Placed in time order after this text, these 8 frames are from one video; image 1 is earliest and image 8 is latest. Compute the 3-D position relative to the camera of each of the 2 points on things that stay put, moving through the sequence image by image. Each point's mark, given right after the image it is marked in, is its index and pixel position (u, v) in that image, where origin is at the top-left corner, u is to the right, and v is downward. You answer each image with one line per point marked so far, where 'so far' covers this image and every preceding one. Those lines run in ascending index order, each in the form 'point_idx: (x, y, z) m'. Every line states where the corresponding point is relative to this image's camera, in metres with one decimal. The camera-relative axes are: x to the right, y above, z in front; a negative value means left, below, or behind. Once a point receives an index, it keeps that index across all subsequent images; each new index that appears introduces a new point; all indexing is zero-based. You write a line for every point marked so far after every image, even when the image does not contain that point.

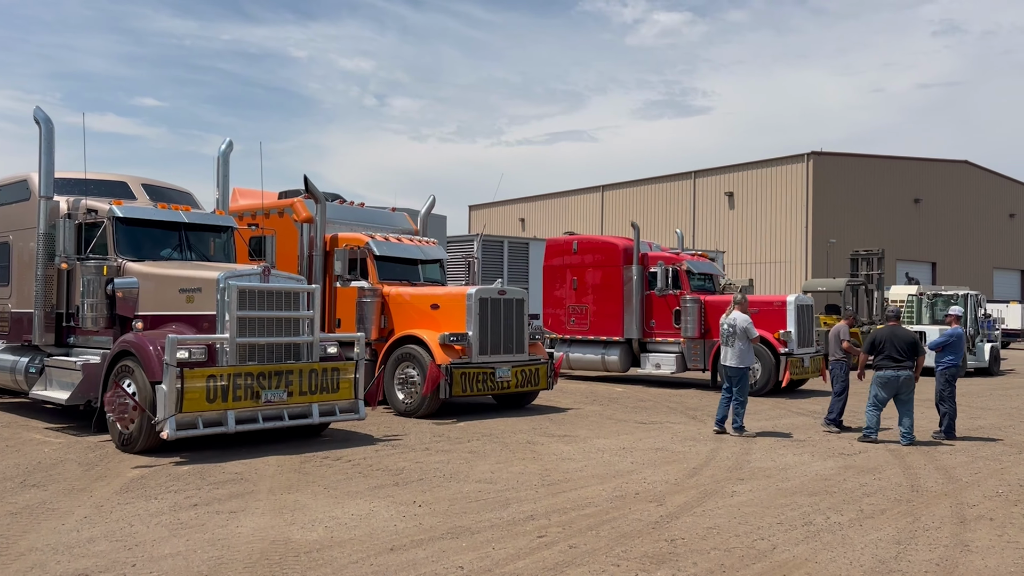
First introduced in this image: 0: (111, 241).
0: (-4.5, +0.5, +9.5) m
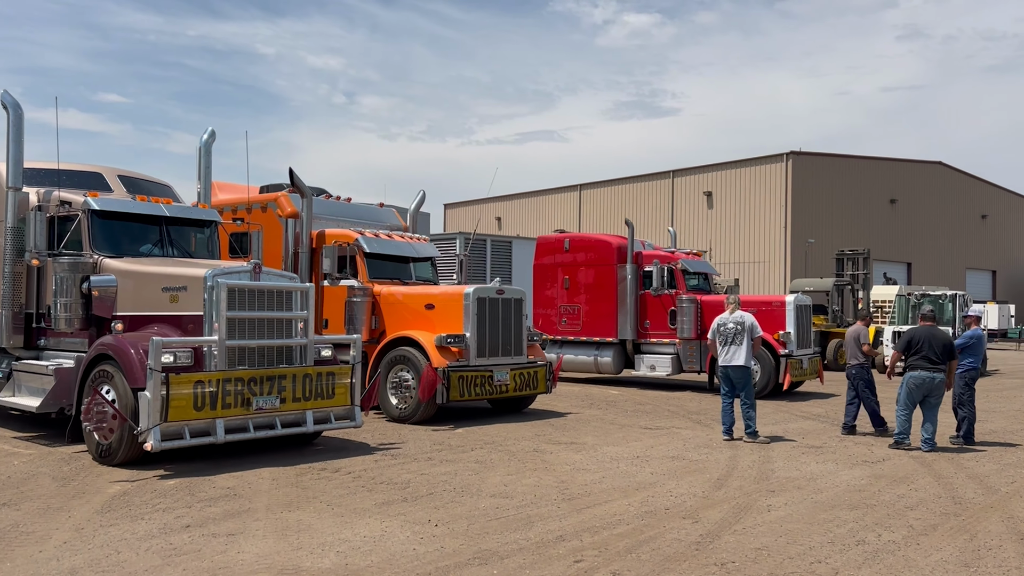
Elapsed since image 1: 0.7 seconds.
0: (-4.4, +0.5, +8.8) m
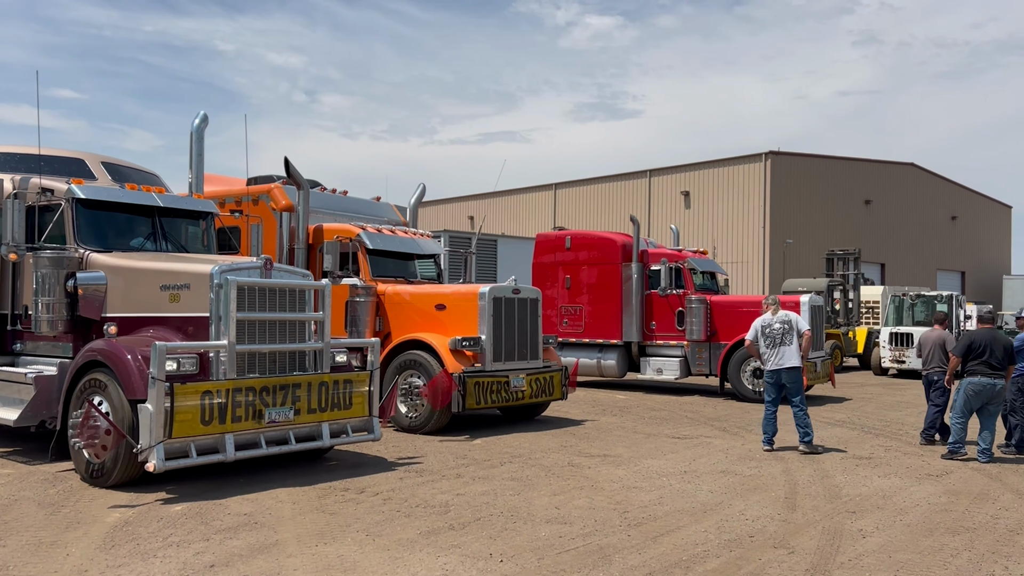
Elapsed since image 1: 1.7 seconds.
0: (-4.1, +0.5, +7.9) m
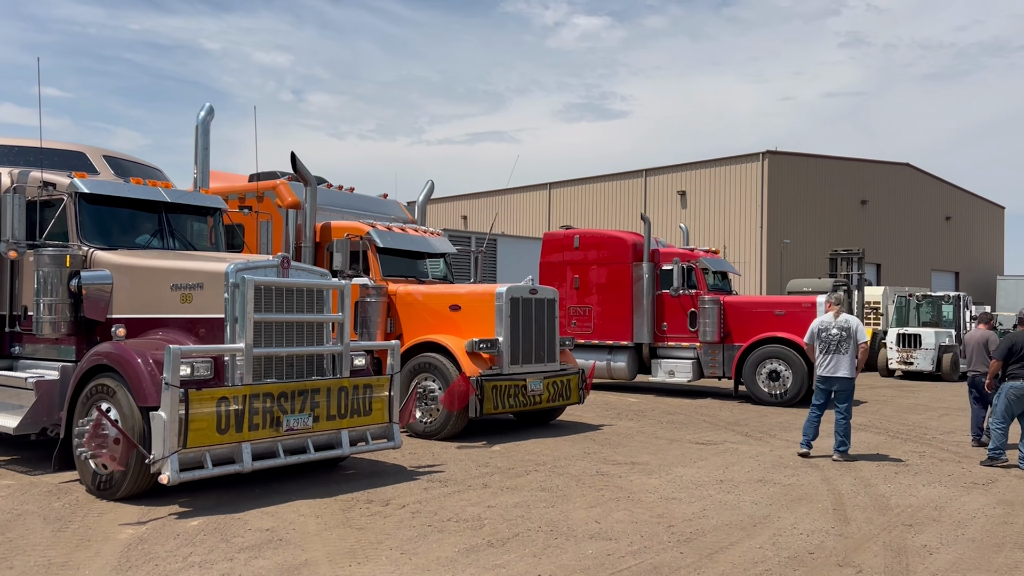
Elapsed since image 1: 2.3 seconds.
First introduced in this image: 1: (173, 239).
0: (-3.8, +0.6, +7.5) m
1: (-3.2, +0.5, +8.0) m
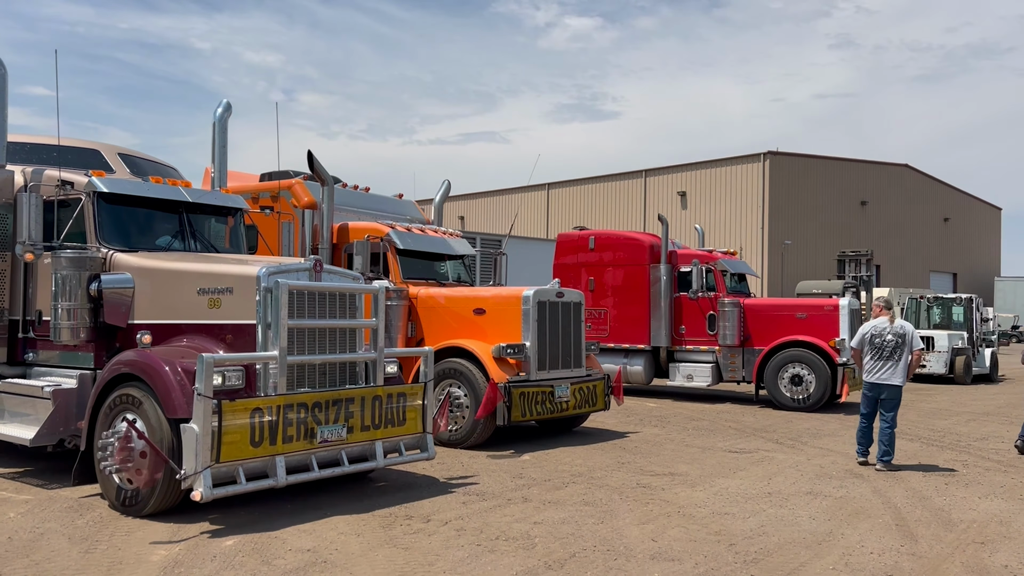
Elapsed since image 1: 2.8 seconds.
0: (-3.5, +0.5, +7.1) m
1: (-2.9, +0.4, +7.7) m
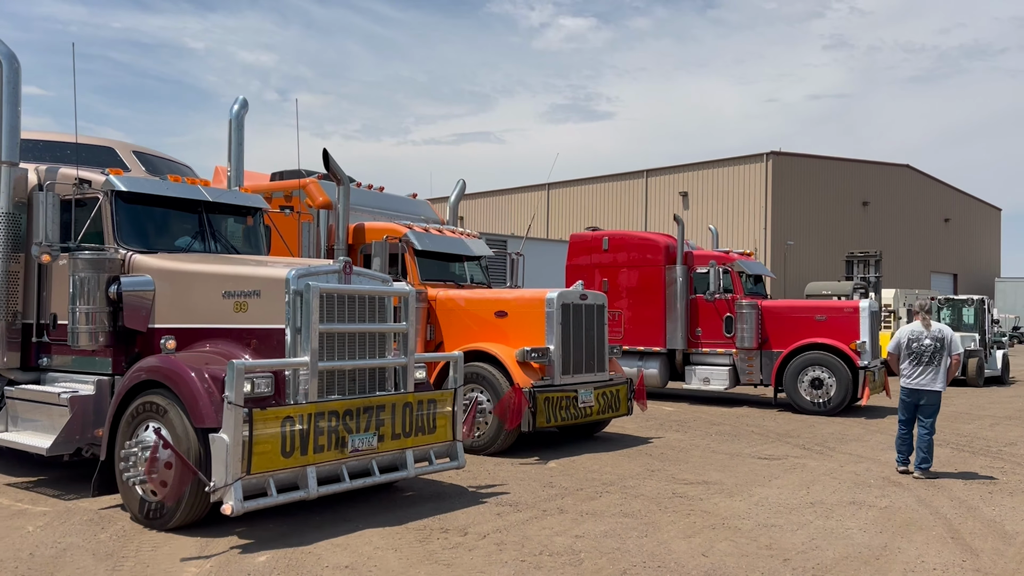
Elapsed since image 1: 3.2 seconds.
0: (-3.2, +0.5, +6.9) m
1: (-2.6, +0.4, +7.4) m
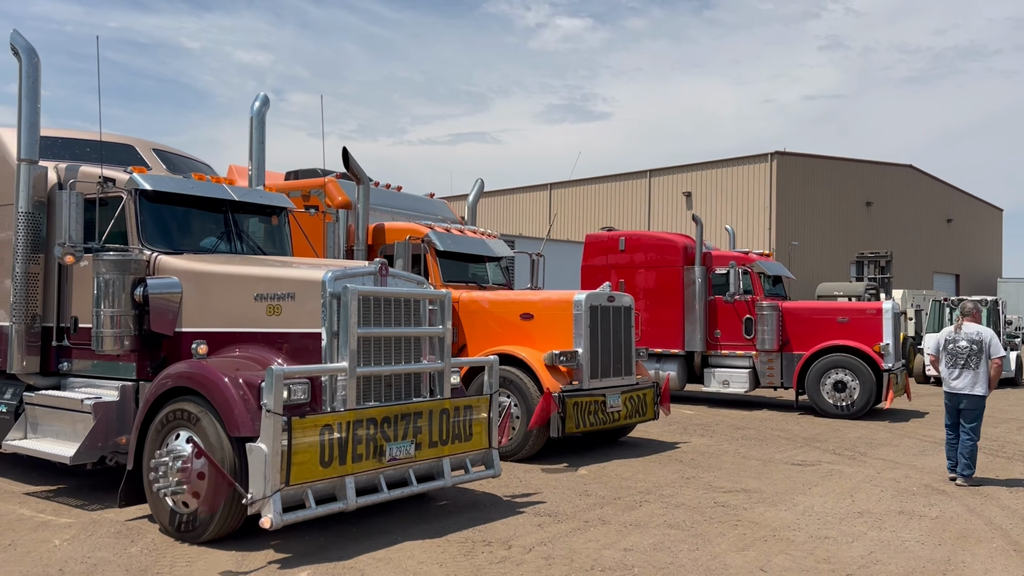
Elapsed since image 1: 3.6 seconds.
0: (-2.9, +0.5, +6.6) m
1: (-2.3, +0.4, +7.2) m
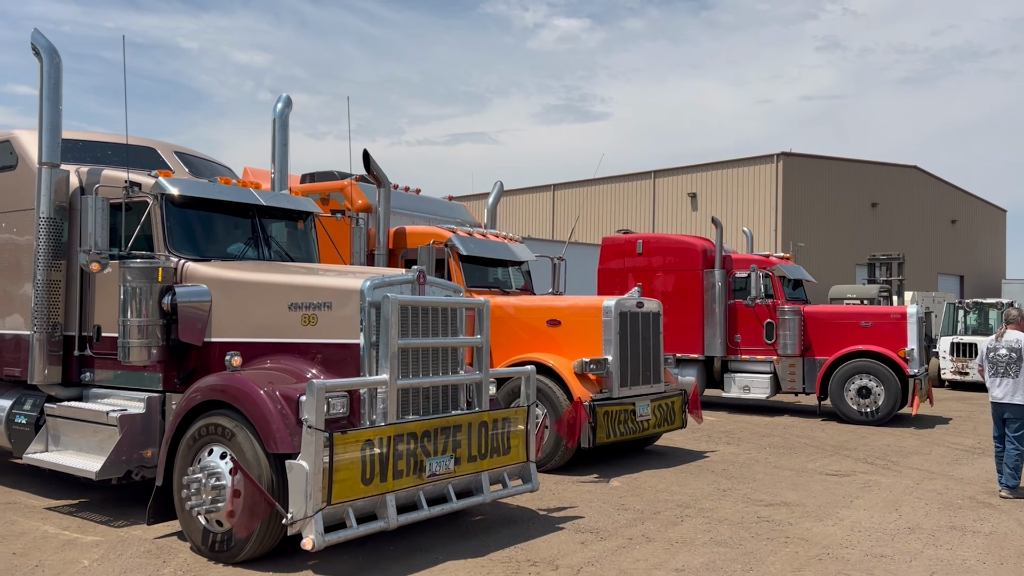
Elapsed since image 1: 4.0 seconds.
0: (-2.6, +0.4, +6.4) m
1: (-2.0, +0.3, +6.9) m
